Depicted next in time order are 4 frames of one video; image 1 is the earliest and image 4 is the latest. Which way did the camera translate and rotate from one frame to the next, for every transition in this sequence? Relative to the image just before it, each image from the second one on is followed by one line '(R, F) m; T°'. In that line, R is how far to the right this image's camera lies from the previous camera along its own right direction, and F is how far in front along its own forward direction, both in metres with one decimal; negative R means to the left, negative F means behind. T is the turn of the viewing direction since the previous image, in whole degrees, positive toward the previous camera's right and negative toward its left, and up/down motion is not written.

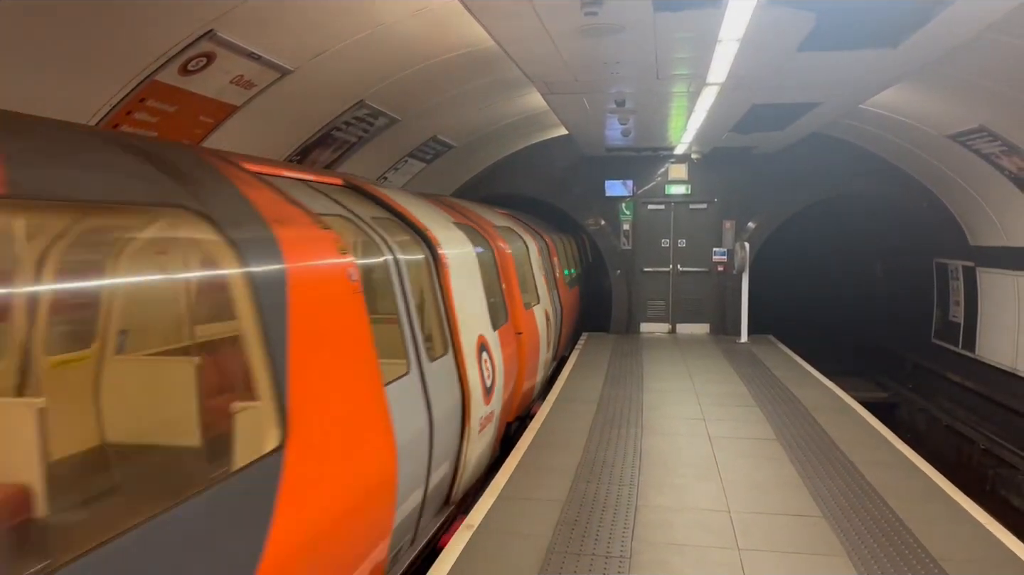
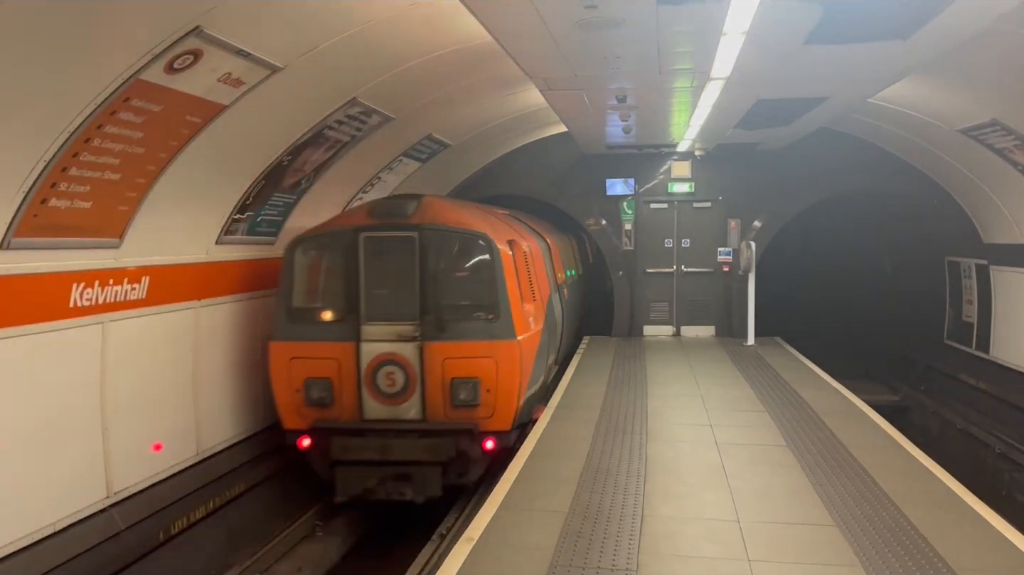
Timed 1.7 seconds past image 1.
(0.0, +0.4) m; 0°
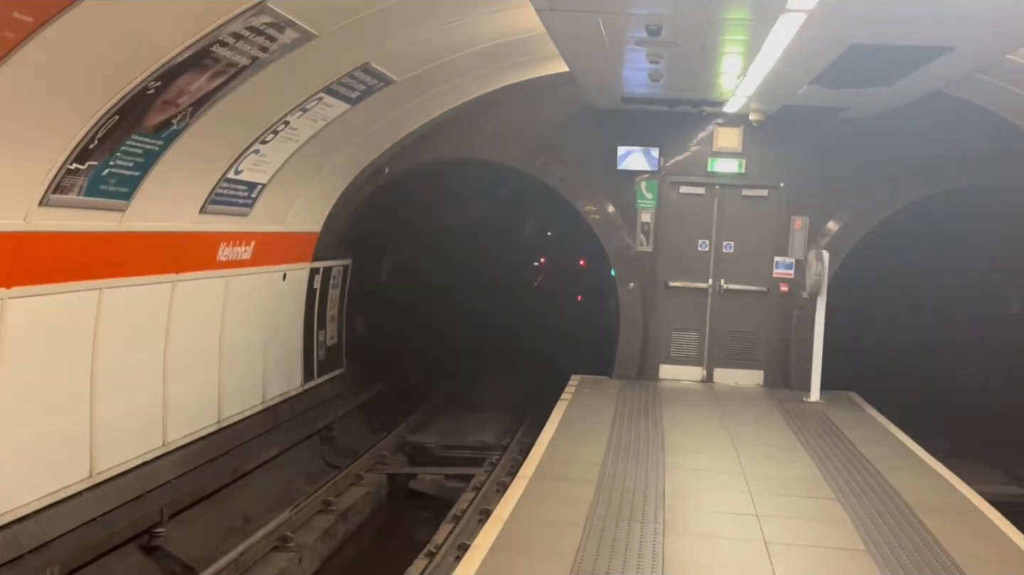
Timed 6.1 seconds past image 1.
(+0.5, +3.9) m; -1°
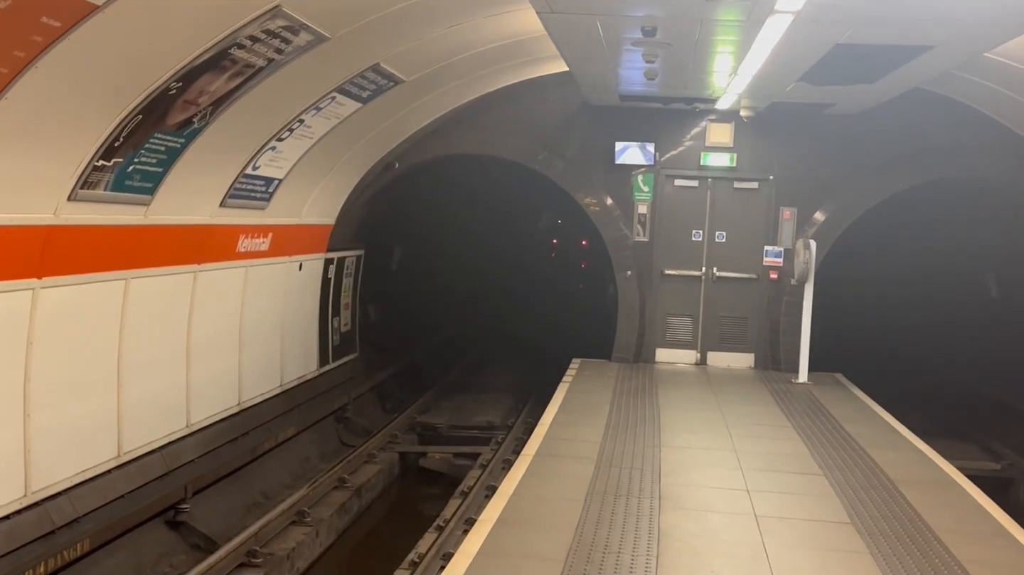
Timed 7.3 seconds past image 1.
(0.0, -0.5) m; 0°
